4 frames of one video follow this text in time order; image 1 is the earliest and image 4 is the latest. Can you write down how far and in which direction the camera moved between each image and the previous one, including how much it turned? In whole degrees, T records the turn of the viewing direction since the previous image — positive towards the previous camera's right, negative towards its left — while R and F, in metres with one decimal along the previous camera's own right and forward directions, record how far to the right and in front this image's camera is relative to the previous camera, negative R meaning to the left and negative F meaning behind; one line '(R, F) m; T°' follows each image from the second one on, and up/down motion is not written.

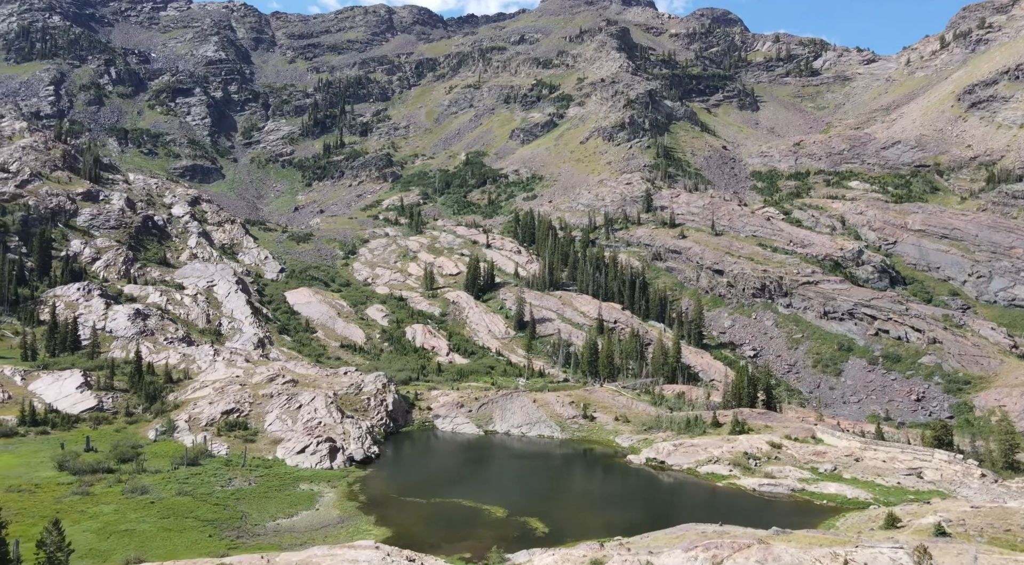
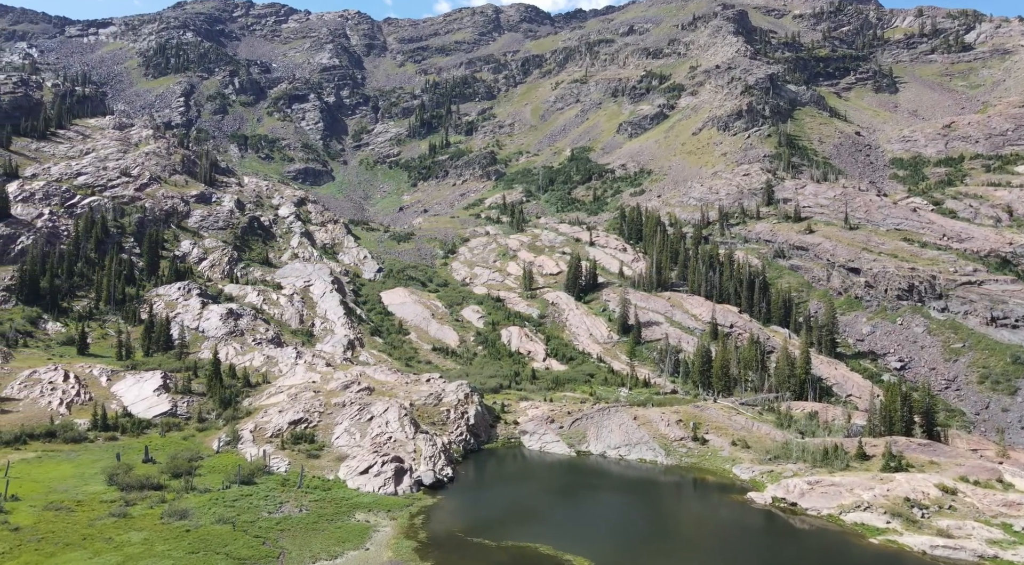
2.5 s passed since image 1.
(+1.8, +18.7) m; -7°
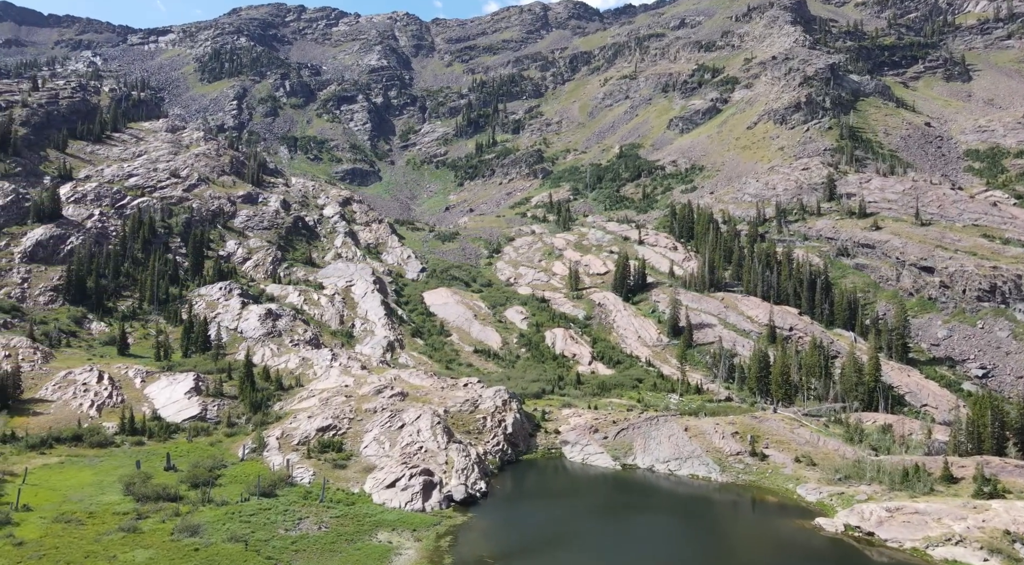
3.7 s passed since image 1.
(+1.1, +9.1) m; -3°
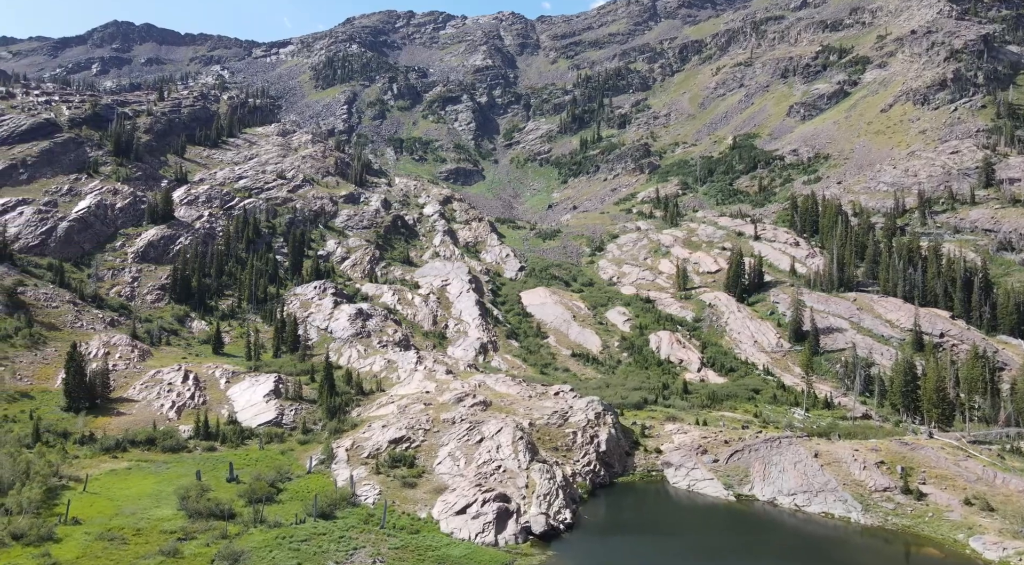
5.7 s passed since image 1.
(+1.5, +15.3) m; -7°
